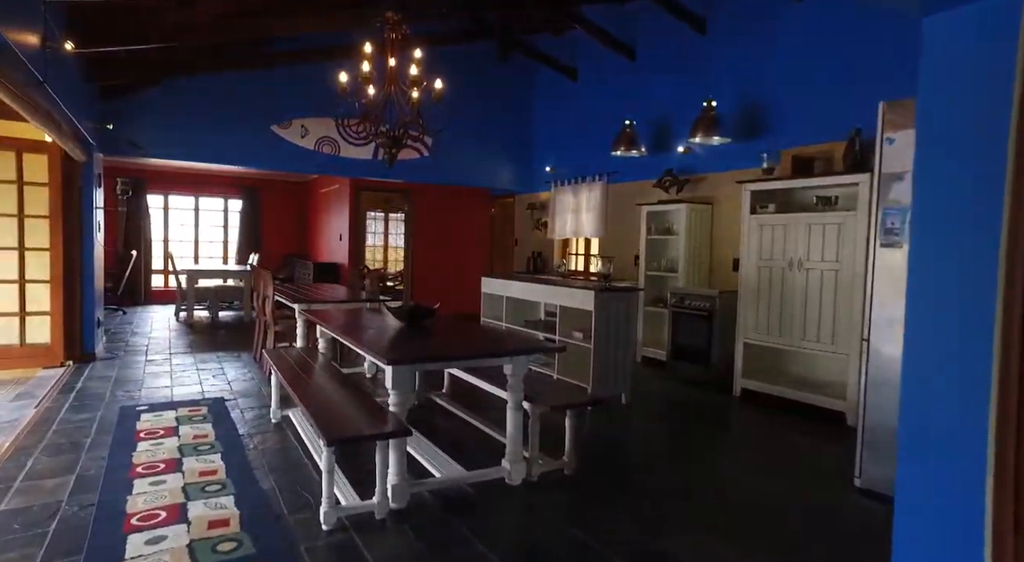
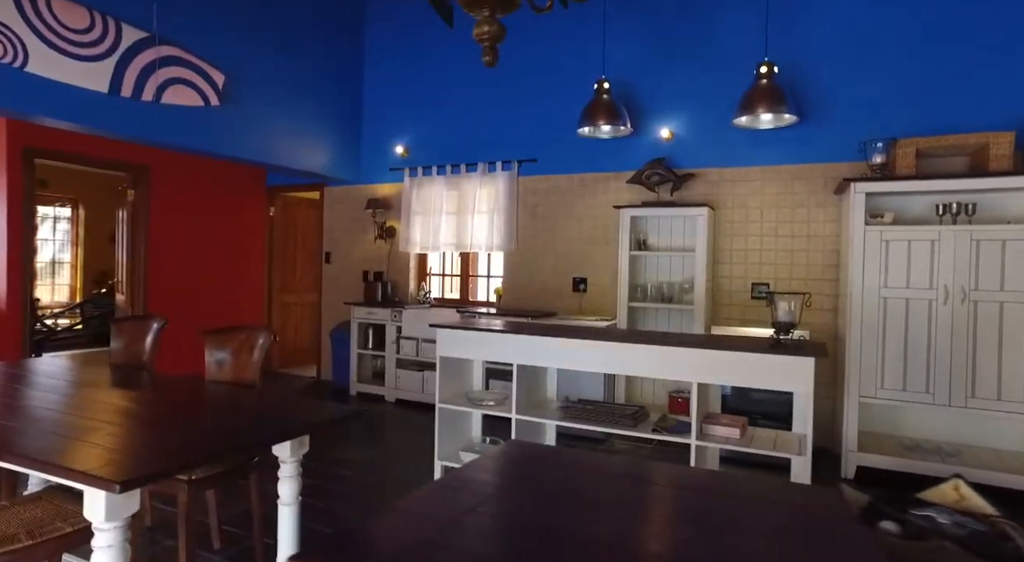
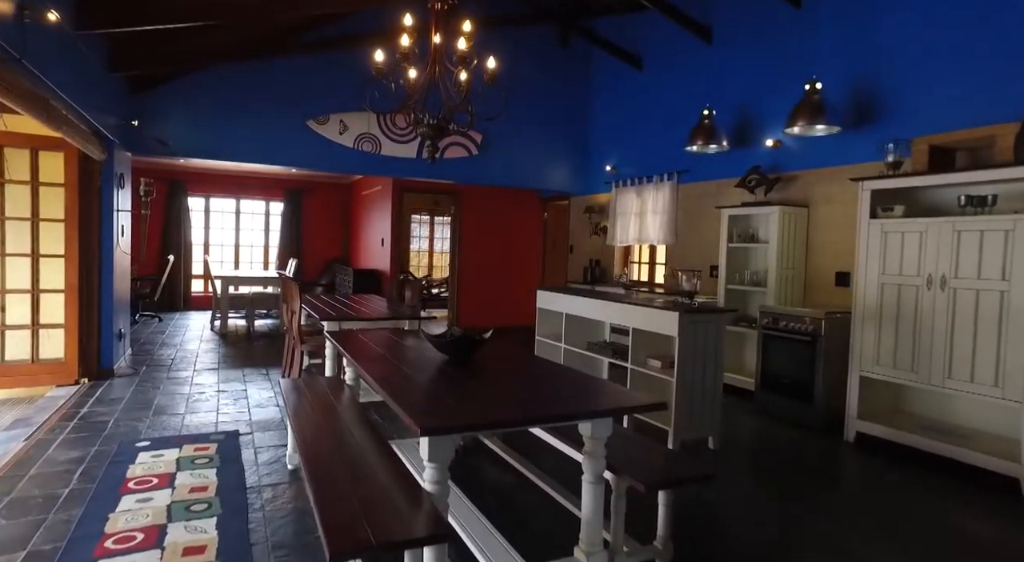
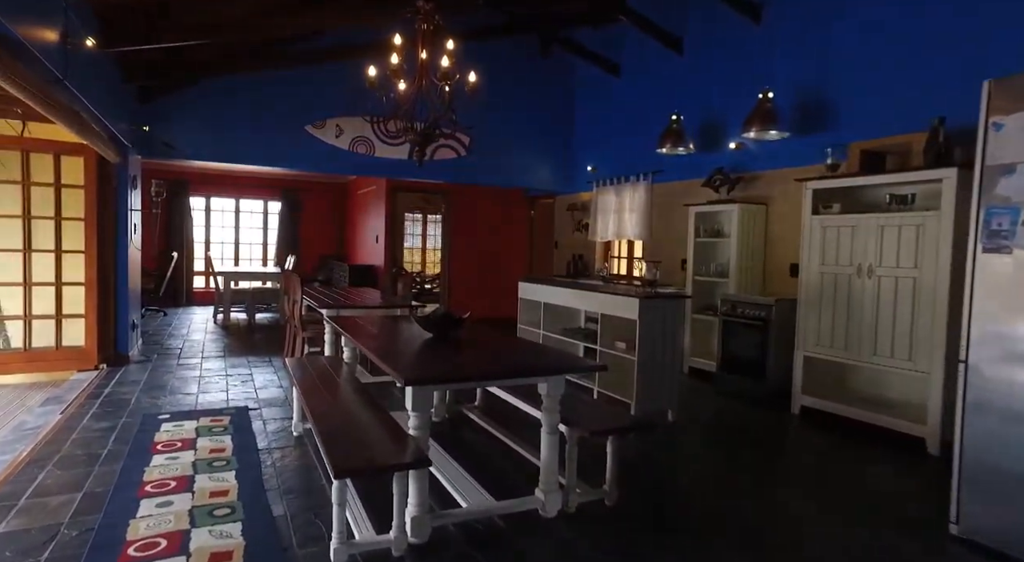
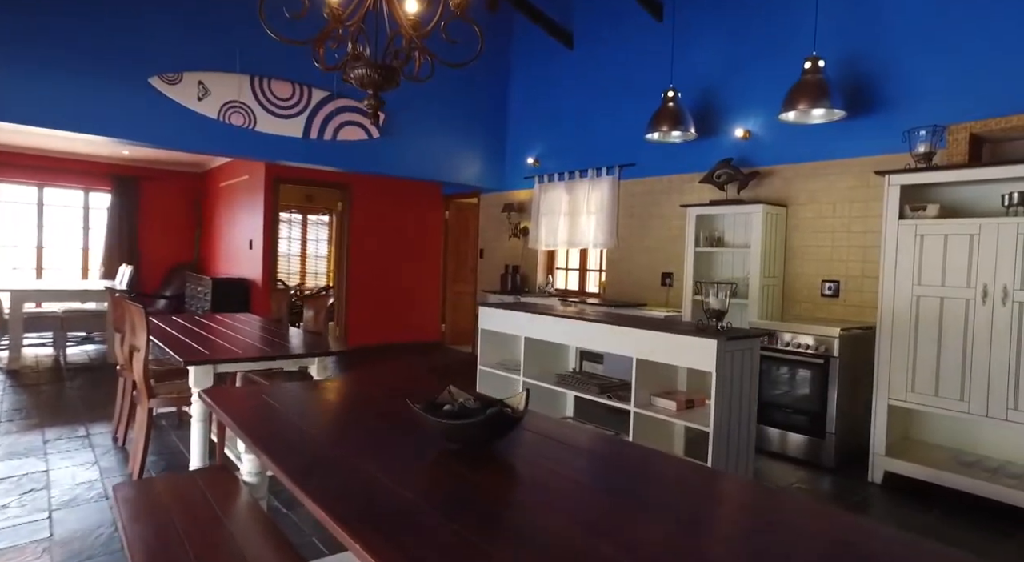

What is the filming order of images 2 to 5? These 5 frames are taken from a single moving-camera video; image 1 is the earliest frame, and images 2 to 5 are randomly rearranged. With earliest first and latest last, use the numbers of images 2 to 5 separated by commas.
4, 3, 5, 2
